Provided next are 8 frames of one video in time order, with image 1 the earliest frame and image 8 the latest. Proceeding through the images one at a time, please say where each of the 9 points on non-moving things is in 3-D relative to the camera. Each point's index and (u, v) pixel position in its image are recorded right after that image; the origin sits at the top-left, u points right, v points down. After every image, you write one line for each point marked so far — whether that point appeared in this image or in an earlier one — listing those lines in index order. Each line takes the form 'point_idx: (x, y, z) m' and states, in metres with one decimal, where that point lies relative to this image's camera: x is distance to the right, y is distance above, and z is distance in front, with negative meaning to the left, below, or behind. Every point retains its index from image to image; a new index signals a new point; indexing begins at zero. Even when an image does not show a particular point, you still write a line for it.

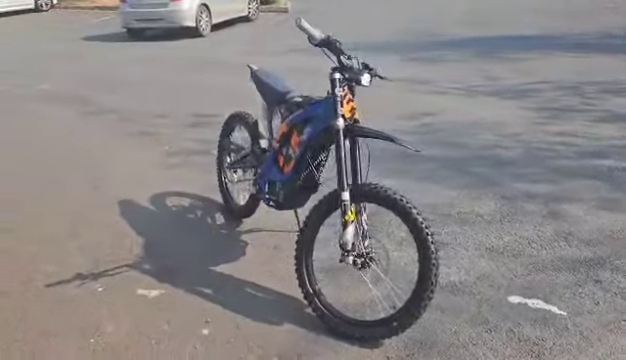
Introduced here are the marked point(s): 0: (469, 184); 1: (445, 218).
0: (+1.8, 0.0, +6.0) m
1: (+1.3, -0.4, +5.0) m
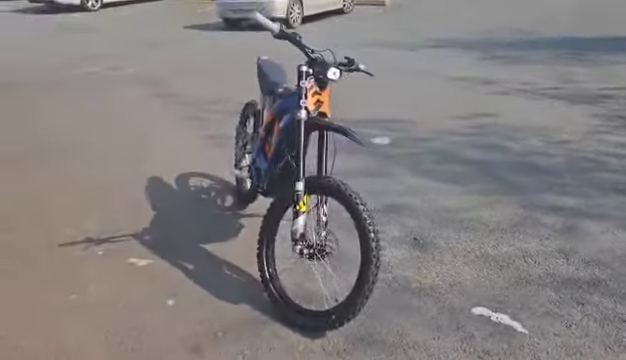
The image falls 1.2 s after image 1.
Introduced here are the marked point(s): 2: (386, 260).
0: (+2.0, -0.1, +5.7) m
1: (+1.2, -0.4, +4.9) m
2: (+0.6, -0.7, +4.3) m
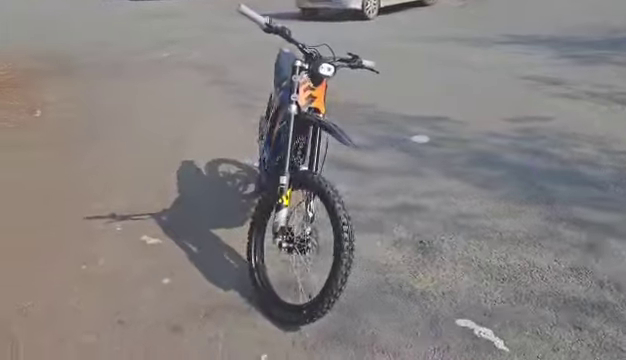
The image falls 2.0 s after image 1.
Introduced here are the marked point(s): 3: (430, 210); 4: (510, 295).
0: (+2.2, -0.2, +5.4) m
1: (+1.3, -0.4, +4.7) m
2: (+0.6, -0.7, +4.2) m
3: (+1.1, -0.3, +5.1) m
4: (+1.4, -0.8, +3.8) m
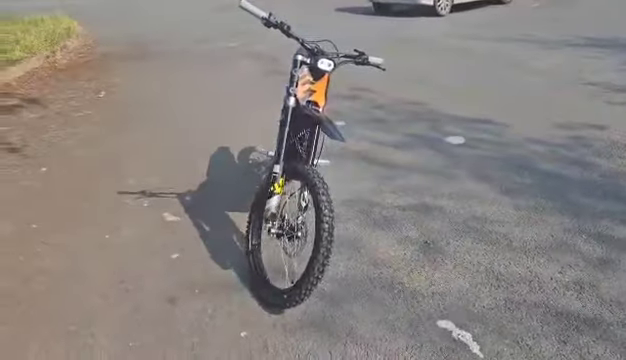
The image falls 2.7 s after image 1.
0: (+2.3, -0.2, +5.2) m
1: (+1.4, -0.5, +4.6) m
2: (+0.6, -0.6, +4.3) m
3: (+1.3, -0.3, +5.0) m
4: (+1.3, -0.9, +3.7) m
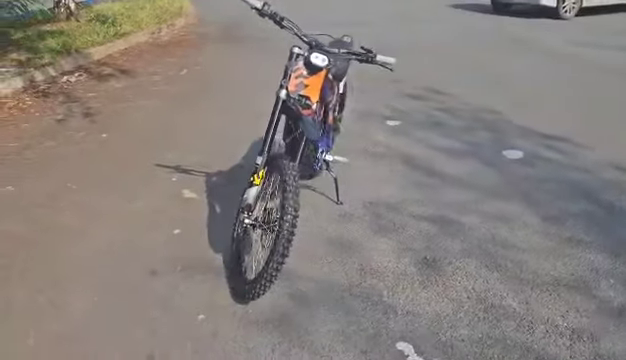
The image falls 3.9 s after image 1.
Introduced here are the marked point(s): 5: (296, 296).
0: (+2.4, -0.5, +4.6) m
1: (+1.4, -0.6, +4.3) m
2: (+0.5, -0.7, +4.1) m
3: (+1.4, -0.4, +4.7) m
4: (+1.1, -1.0, +3.4) m
5: (-0.1, -0.8, +3.7) m
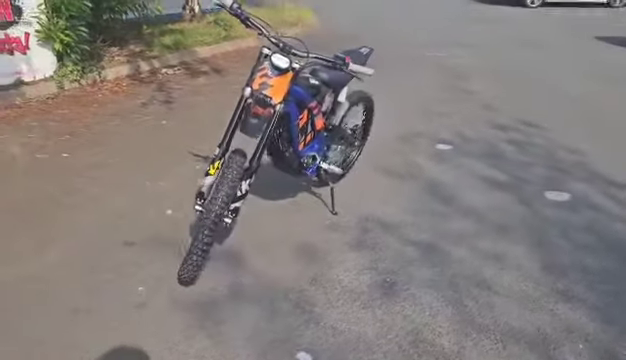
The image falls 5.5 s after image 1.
0: (+2.1, -0.9, +4.0) m
1: (+1.0, -0.8, +4.0) m
2: (+0.1, -0.8, +4.0) m
3: (+1.1, -0.7, +4.4) m
4: (+0.4, -1.1, +3.2) m
5: (-0.6, -0.8, +3.8) m
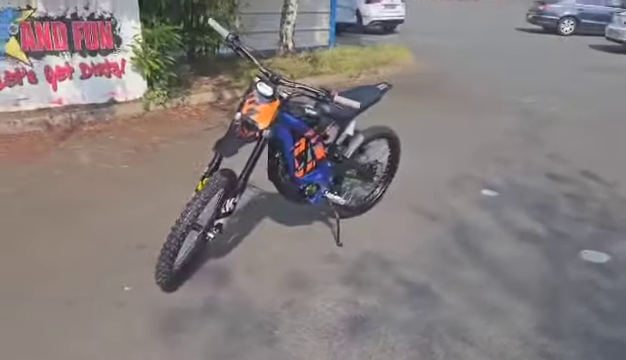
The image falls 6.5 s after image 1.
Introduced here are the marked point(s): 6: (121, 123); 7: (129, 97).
0: (+1.9, -1.3, +3.6) m
1: (+0.8, -1.1, +3.8) m
2: (-0.1, -1.0, +4.1) m
3: (+1.0, -1.0, +4.2) m
4: (0.0, -1.3, +3.2) m
5: (-0.8, -0.9, +4.0) m
6: (-3.2, +0.9, +8.6) m
7: (-3.2, +1.5, +9.2) m
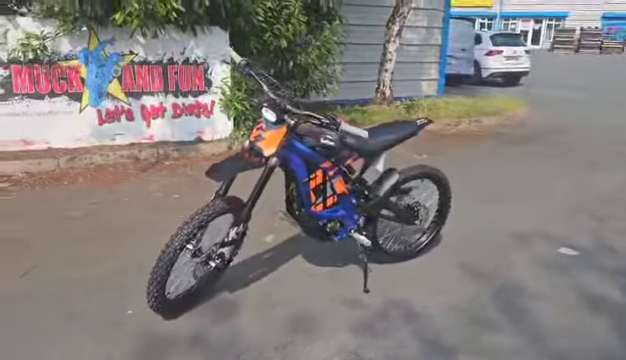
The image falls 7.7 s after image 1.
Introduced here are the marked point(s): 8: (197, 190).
0: (+1.7, -1.6, +2.8) m
1: (+0.7, -1.3, +3.3) m
2: (-0.1, -1.2, +3.7) m
3: (+1.0, -1.3, +3.6) m
4: (-0.2, -1.4, +2.8) m
5: (-0.8, -1.1, +3.8) m
6: (-1.9, +0.3, +9.0) m
7: (-1.8, +0.8, +9.6) m
8: (-1.6, -0.1, +7.4) m
